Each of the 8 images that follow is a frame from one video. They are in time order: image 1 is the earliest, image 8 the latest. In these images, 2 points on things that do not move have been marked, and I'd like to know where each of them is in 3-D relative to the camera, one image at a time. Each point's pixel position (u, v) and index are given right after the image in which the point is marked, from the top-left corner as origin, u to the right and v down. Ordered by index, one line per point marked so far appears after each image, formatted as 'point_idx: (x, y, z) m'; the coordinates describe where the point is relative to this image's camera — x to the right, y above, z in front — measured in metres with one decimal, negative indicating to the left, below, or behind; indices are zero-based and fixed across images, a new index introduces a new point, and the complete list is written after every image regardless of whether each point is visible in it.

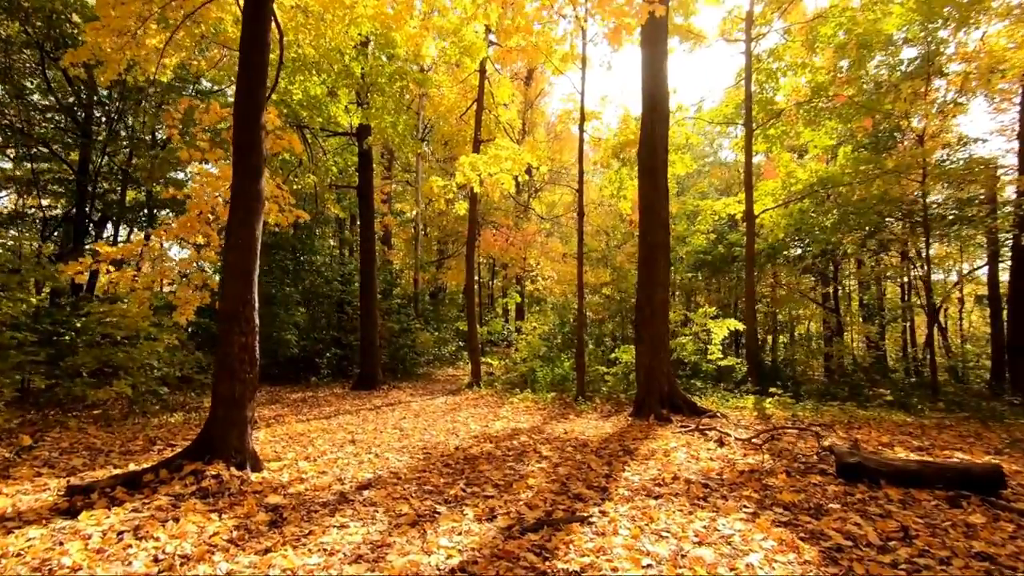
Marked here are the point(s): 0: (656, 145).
0: (+2.3, +2.3, +8.7) m
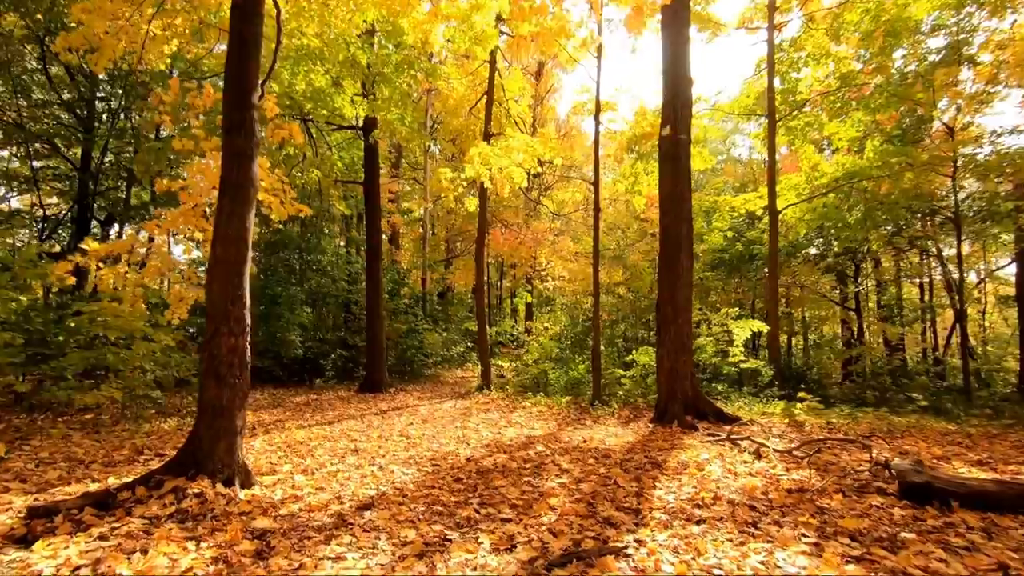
0: (+2.6, +2.3, +8.2) m
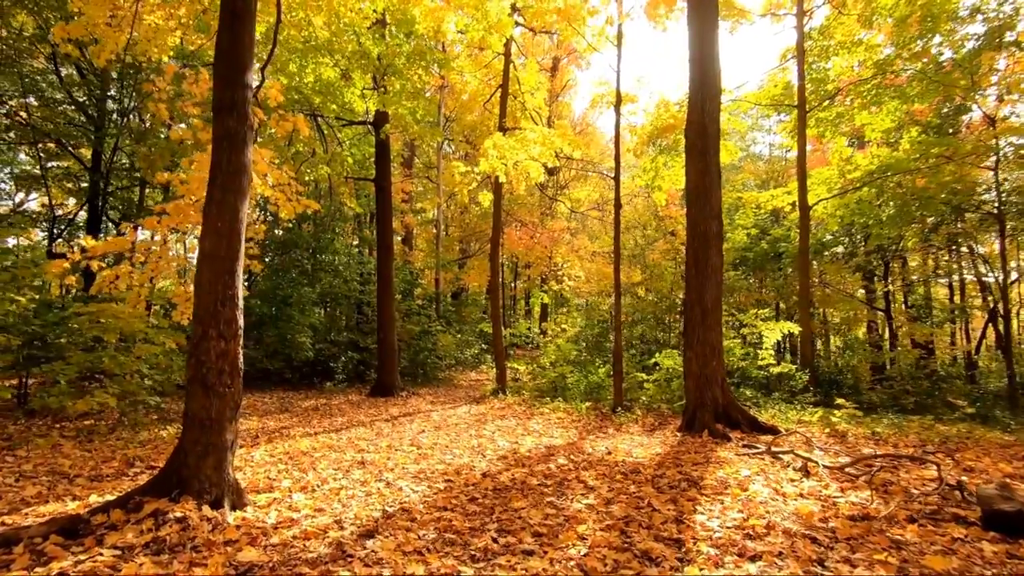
0: (+2.8, +2.3, +7.7) m
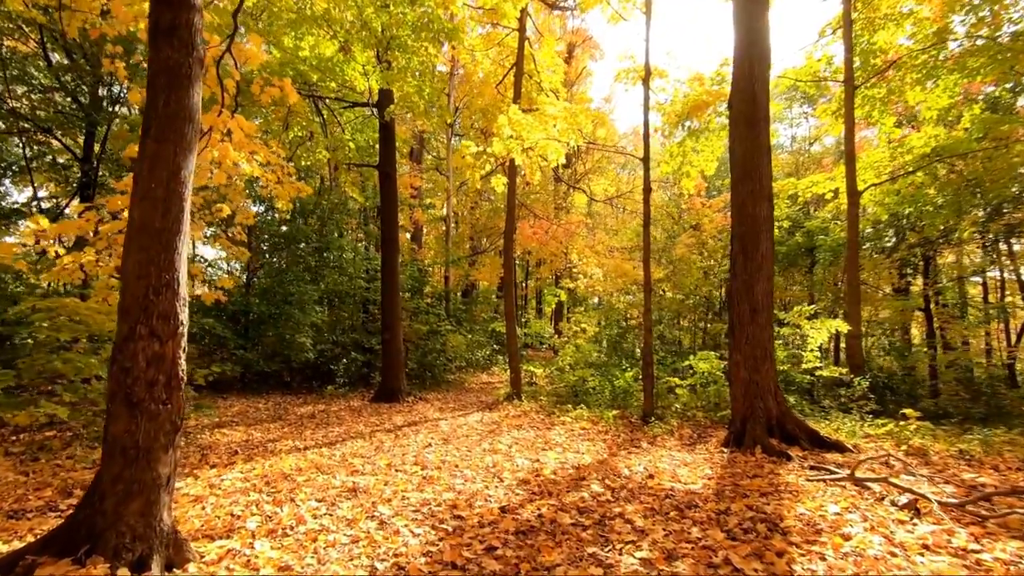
0: (+3.0, +2.4, +6.7) m
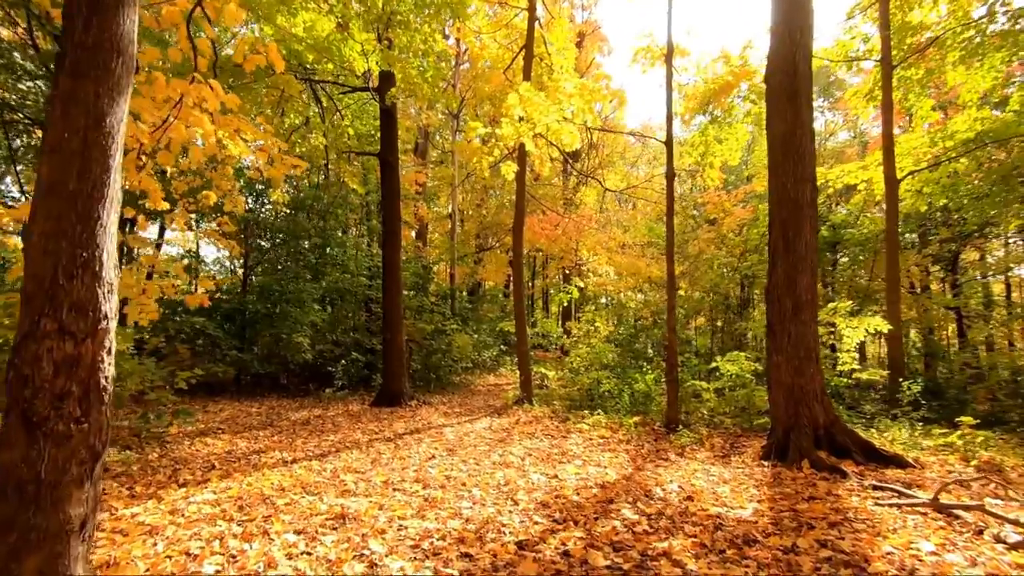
0: (+3.2, +2.5, +5.9) m
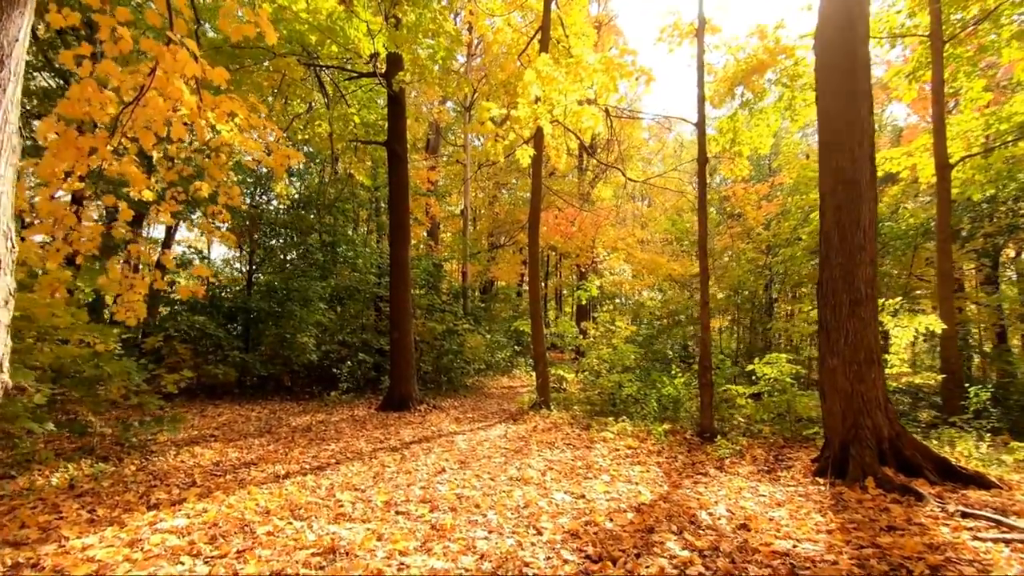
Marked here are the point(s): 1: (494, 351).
0: (+3.4, +2.6, +5.2) m
1: (-0.5, -1.8, +14.9) m
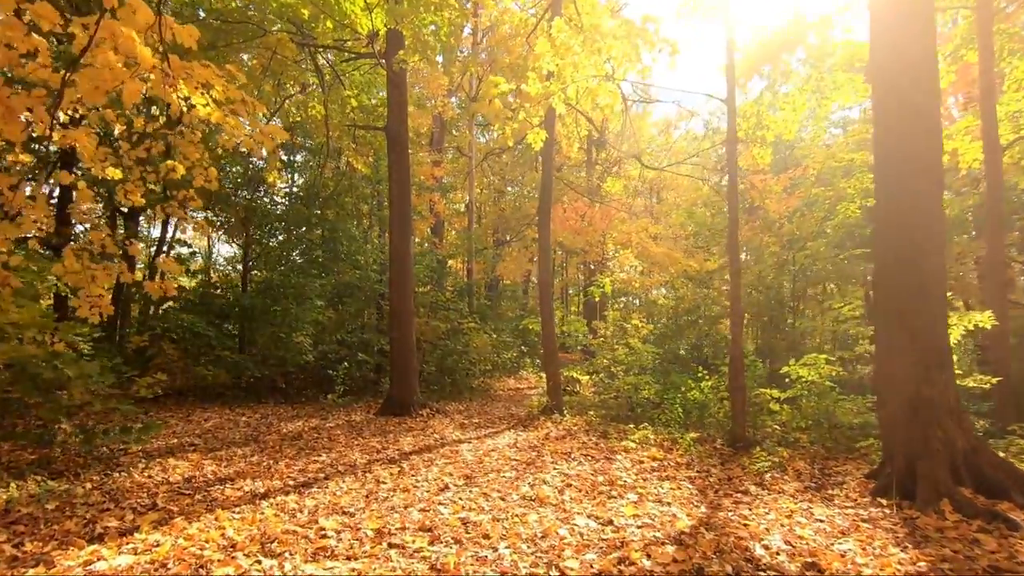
0: (+3.5, +2.7, +4.6) m
1: (-0.3, -1.7, +14.3) m
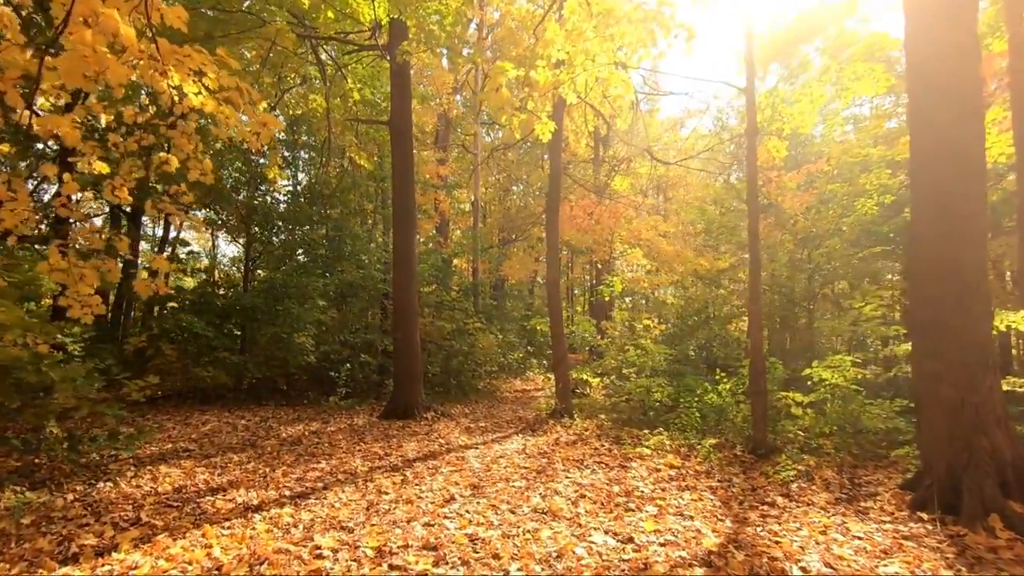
0: (+3.5, +2.7, +4.2) m
1: (-0.1, -1.7, +14.0) m
